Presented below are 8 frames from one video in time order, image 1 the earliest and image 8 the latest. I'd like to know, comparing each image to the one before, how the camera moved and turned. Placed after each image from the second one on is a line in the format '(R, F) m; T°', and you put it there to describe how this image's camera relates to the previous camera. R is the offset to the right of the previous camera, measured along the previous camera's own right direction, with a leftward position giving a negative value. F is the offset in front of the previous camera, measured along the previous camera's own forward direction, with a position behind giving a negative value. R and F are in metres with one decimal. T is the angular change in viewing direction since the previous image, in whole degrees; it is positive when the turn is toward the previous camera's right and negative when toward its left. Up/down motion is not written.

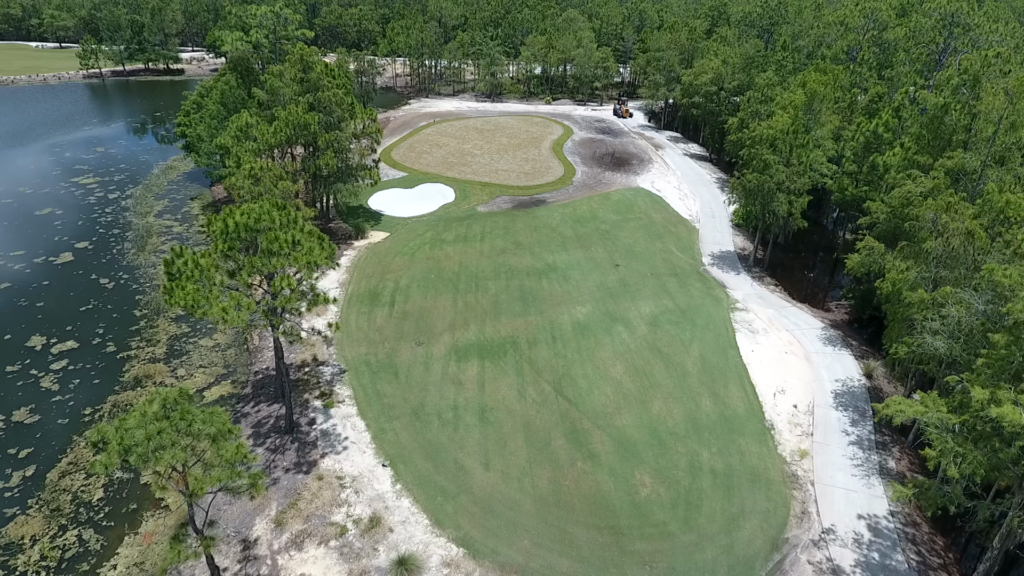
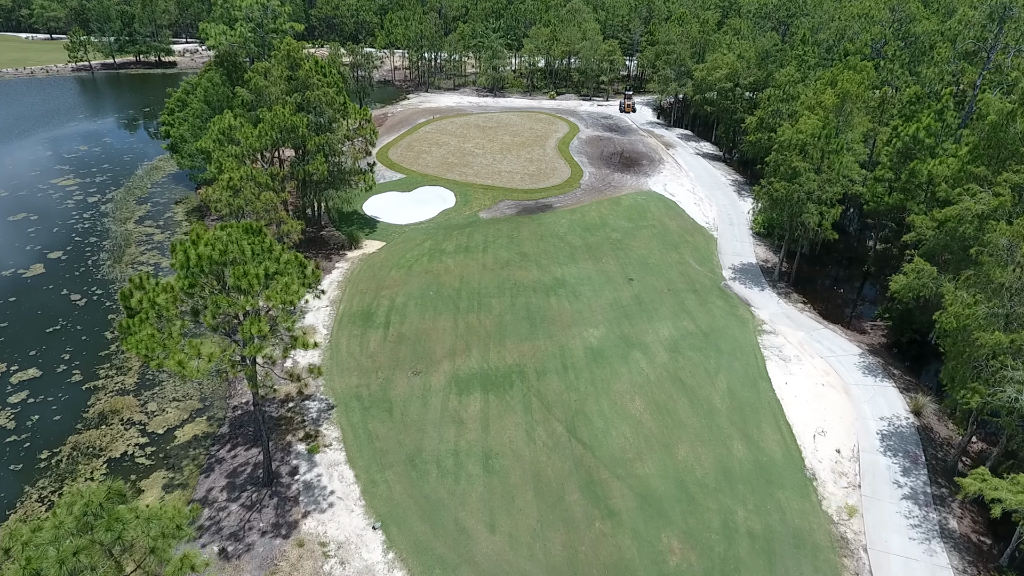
(-0.2, +2.7) m; 0°
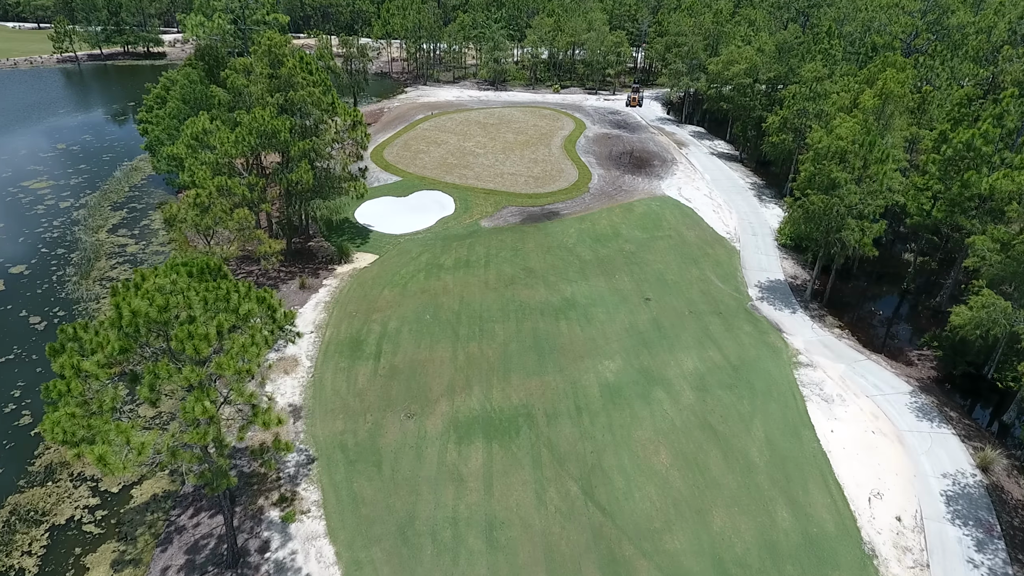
(-0.2, +3.0) m; 0°
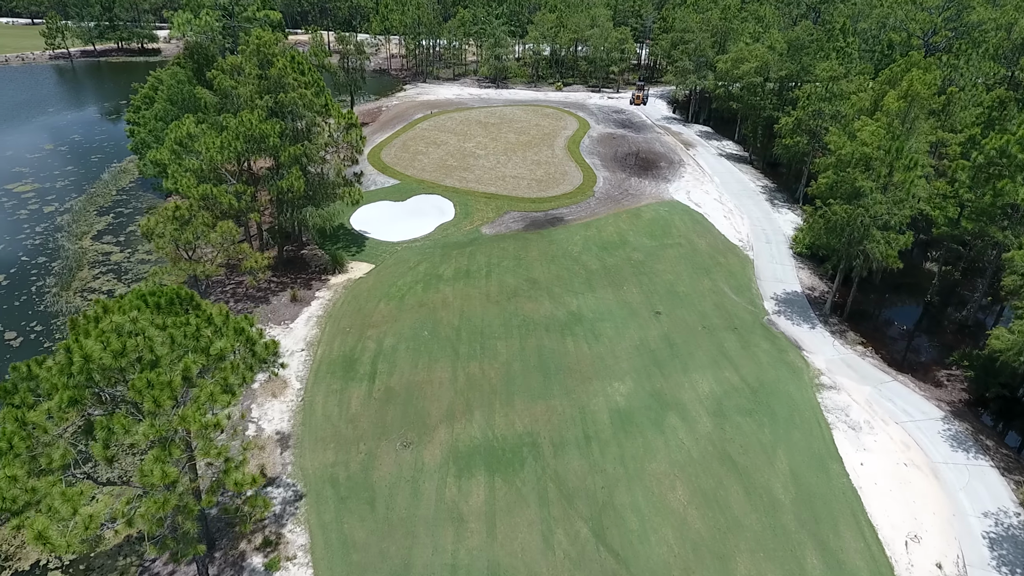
(-0.1, +1.6) m; 0°
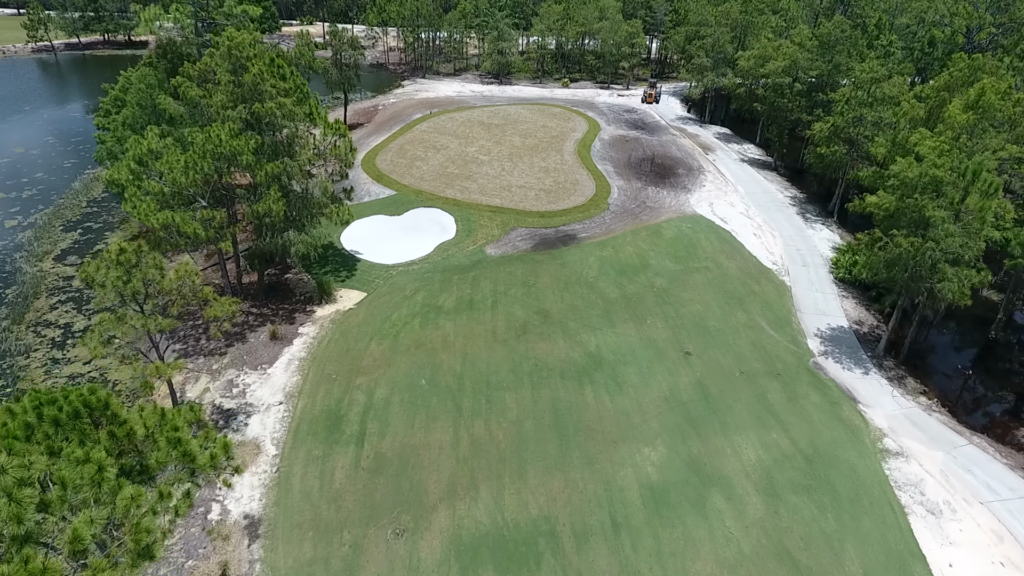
(-0.3, +3.5) m; 0°
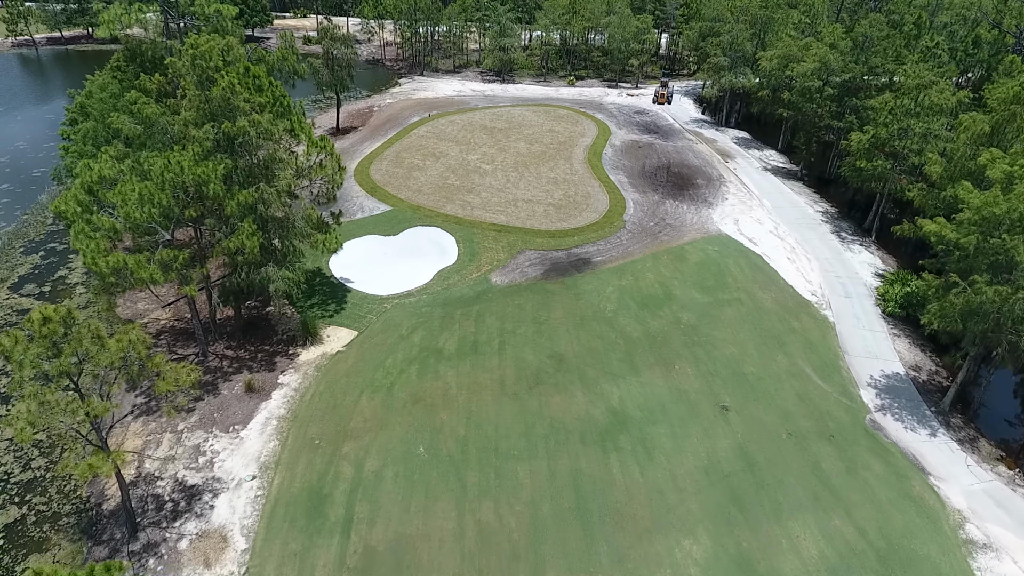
(-0.4, +3.3) m; 0°
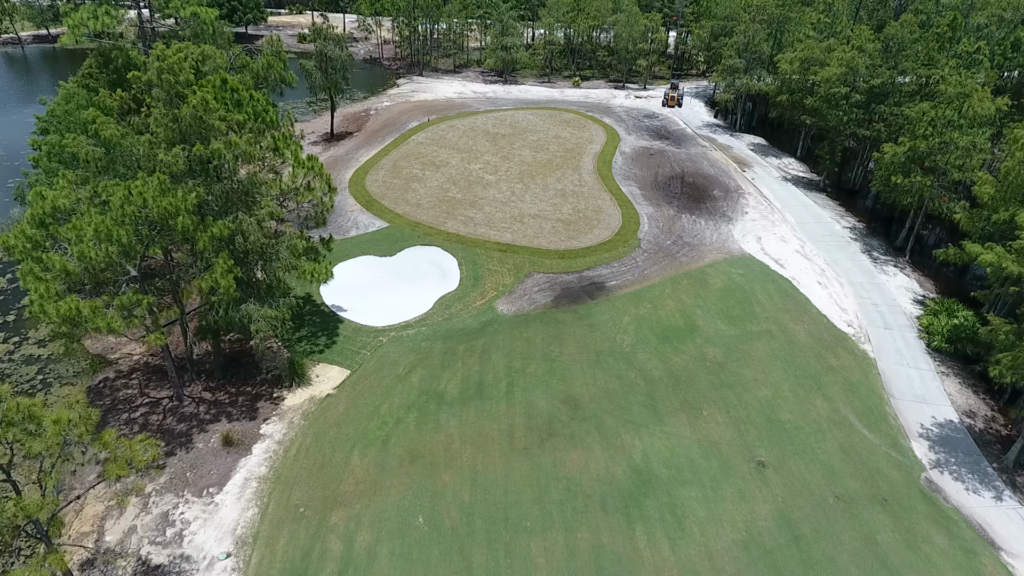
(-0.3, +2.4) m; 0°
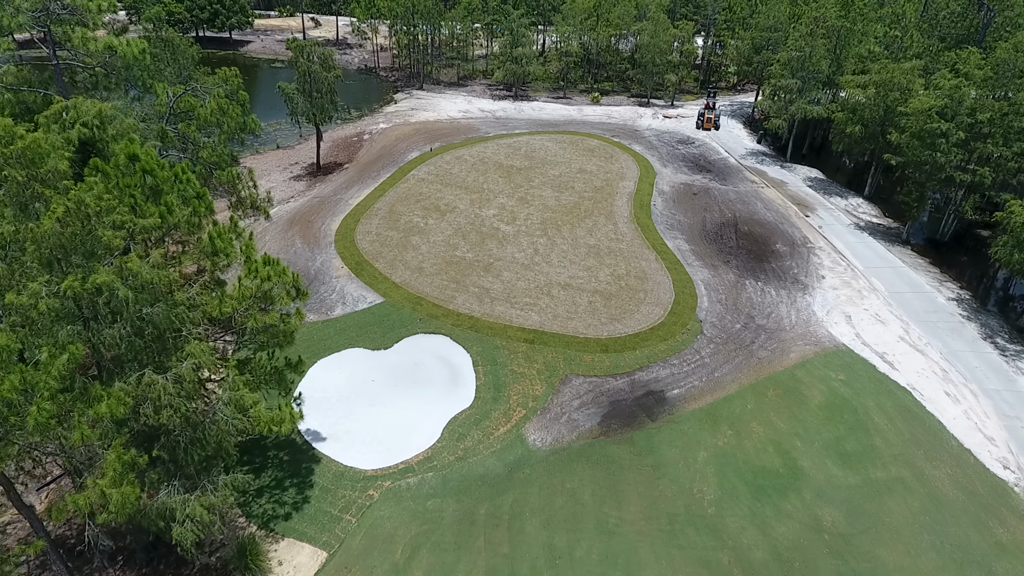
(-1.1, +6.7) m; 0°
